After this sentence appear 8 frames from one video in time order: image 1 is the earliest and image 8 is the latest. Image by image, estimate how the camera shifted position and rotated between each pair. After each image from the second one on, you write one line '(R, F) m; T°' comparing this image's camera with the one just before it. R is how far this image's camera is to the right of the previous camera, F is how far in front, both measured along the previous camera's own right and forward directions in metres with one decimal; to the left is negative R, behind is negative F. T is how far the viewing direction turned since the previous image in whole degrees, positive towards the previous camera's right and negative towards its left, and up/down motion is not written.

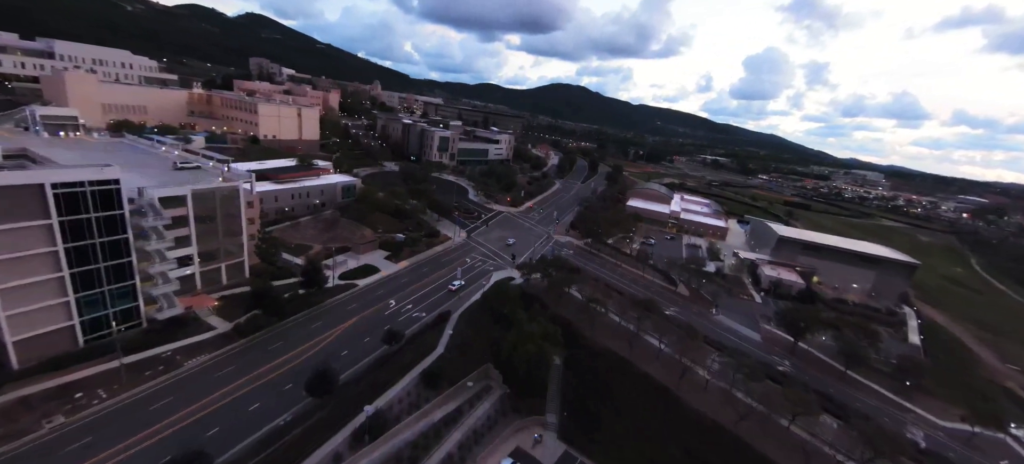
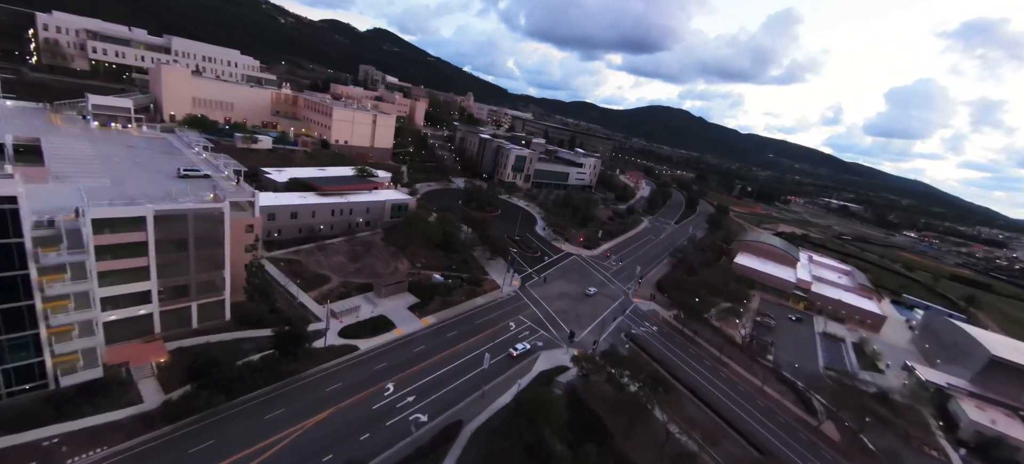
(+0.7, +11.3) m; -12°
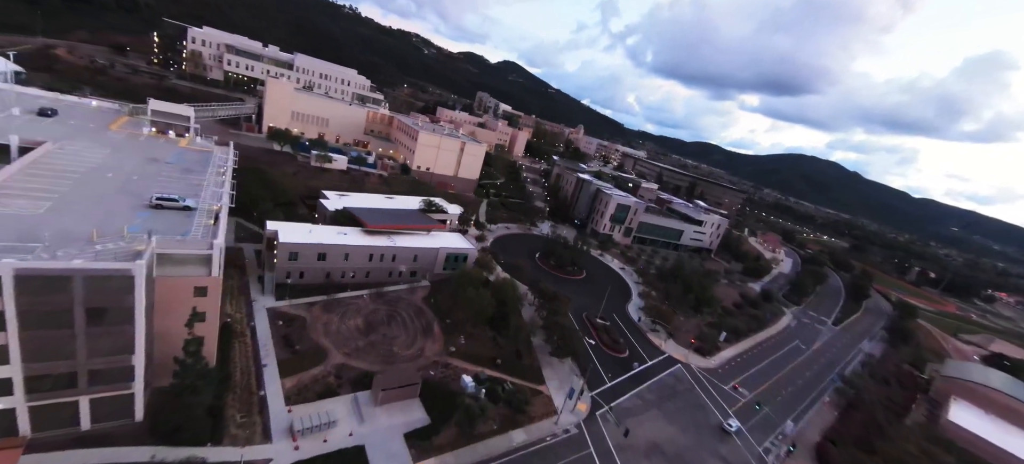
(+0.7, +12.6) m; -15°
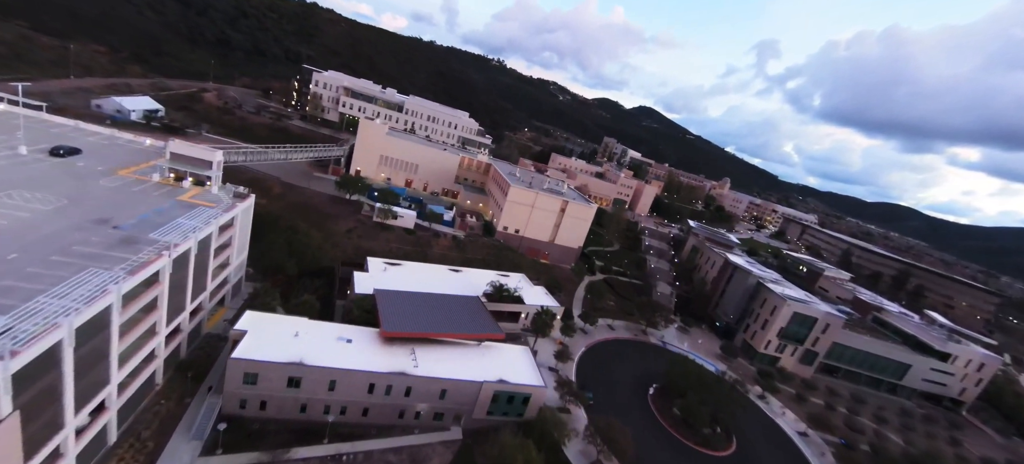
(+0.8, +15.7) m; -18°
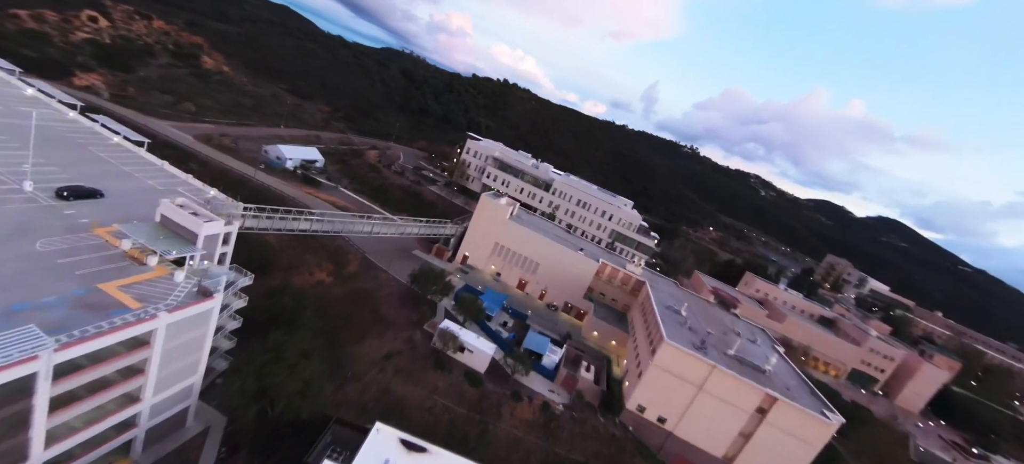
(+0.1, +17.3) m; -25°
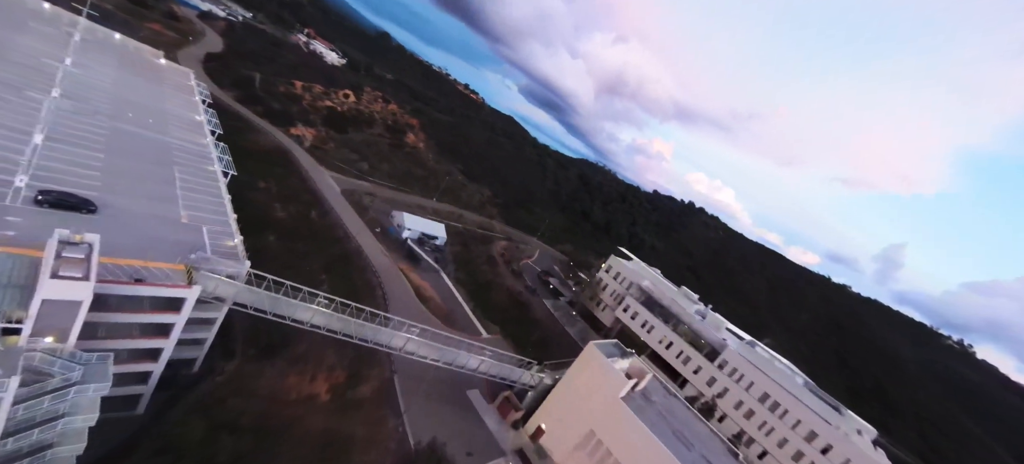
(+1.5, +14.0) m; -26°
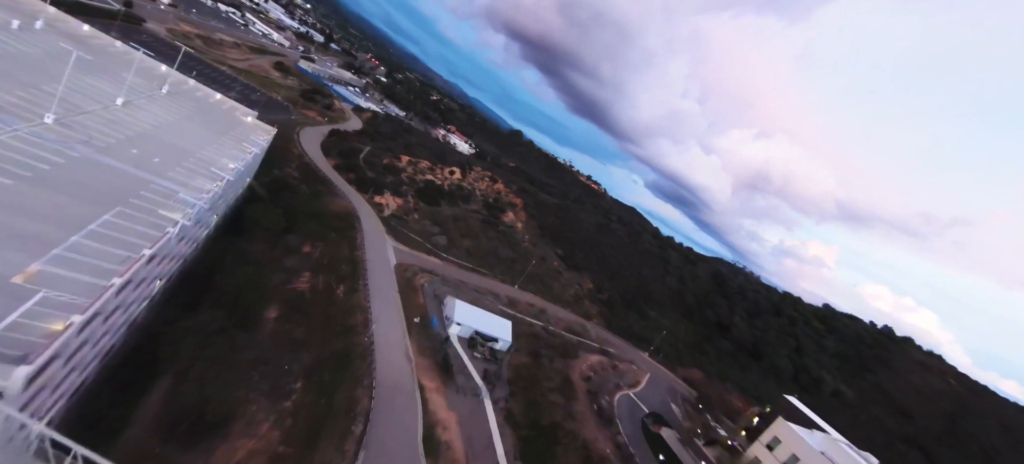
(+2.0, +13.8) m; -18°
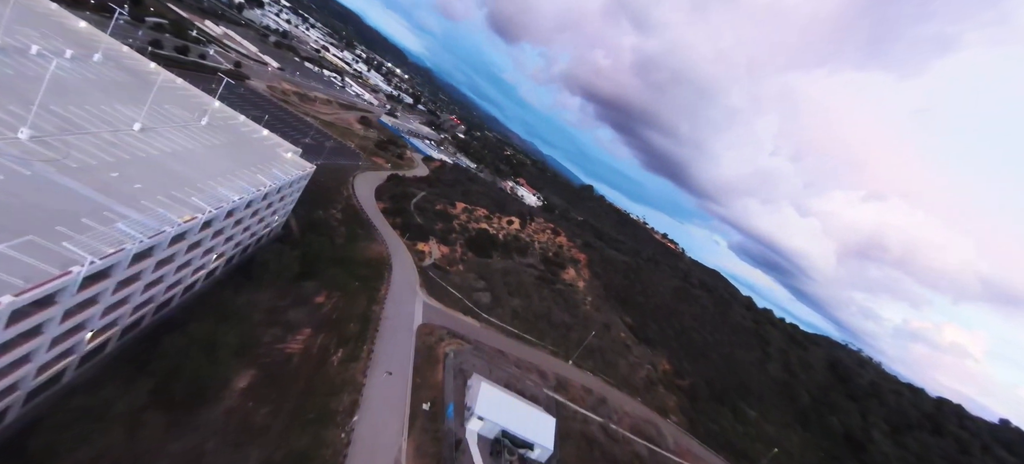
(+1.3, +7.9) m; -11°
